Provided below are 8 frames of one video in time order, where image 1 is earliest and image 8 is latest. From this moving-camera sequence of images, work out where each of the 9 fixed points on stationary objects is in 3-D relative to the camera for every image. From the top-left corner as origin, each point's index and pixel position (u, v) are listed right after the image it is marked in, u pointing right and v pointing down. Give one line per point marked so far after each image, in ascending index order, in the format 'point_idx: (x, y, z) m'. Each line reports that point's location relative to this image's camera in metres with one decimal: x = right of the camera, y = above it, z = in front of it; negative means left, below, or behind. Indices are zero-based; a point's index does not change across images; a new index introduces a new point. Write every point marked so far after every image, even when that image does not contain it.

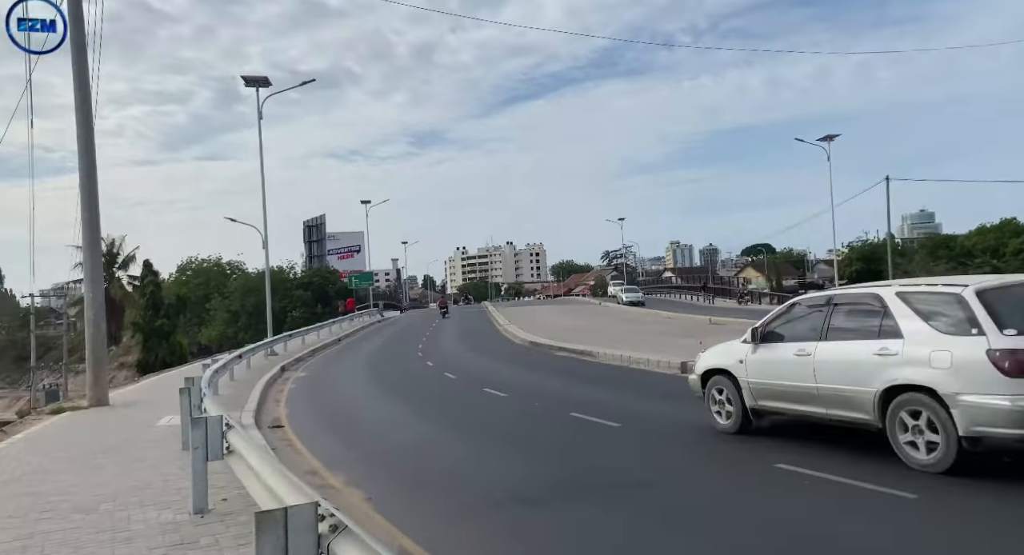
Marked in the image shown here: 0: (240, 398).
0: (-4.8, -2.2, +13.5) m
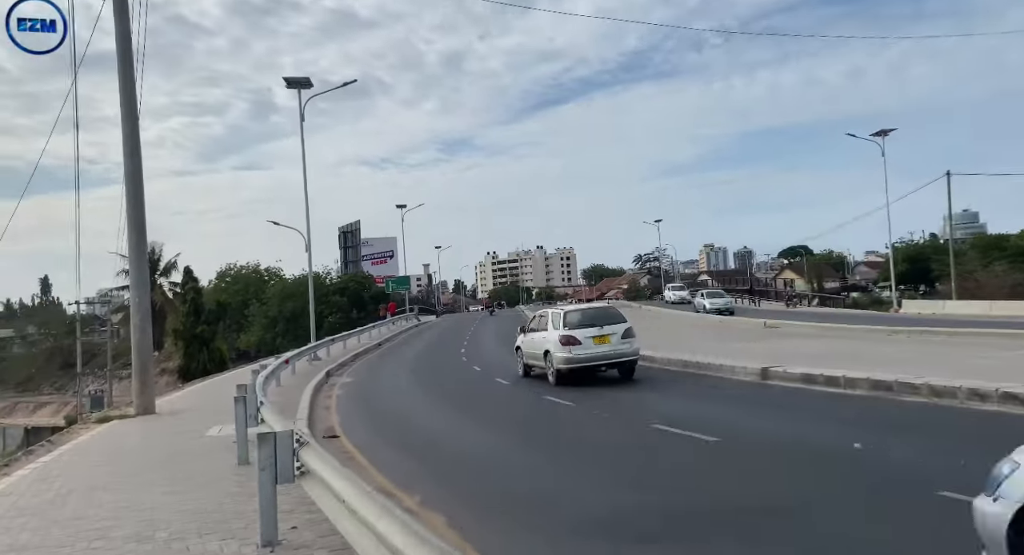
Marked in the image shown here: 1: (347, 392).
0: (-3.7, -2.3, +13.0) m
1: (-3.6, -2.7, +17.2) m
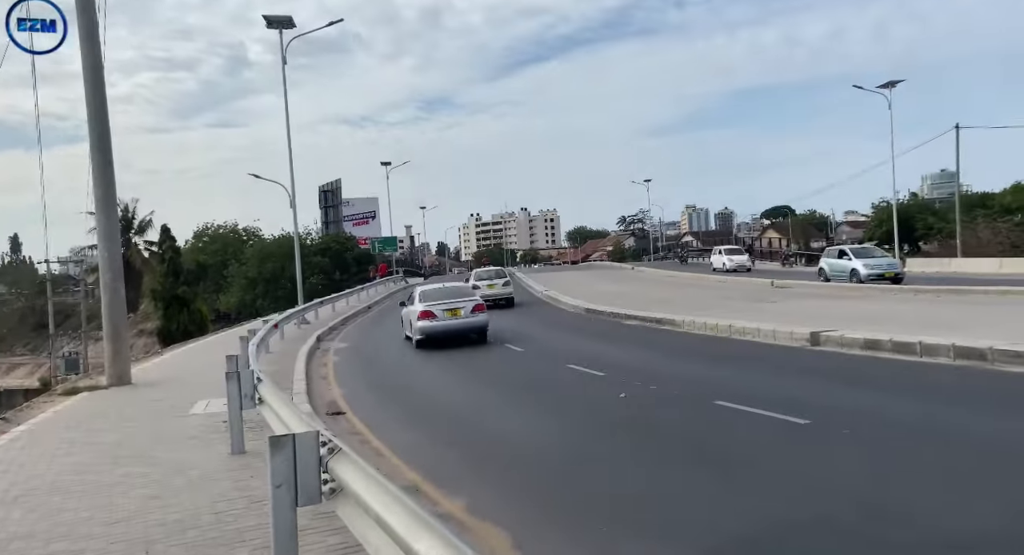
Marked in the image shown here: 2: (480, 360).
0: (-3.4, -1.6, +11.6) m
1: (-3.5, -1.8, +15.9) m
2: (-0.6, -1.8, +16.9) m
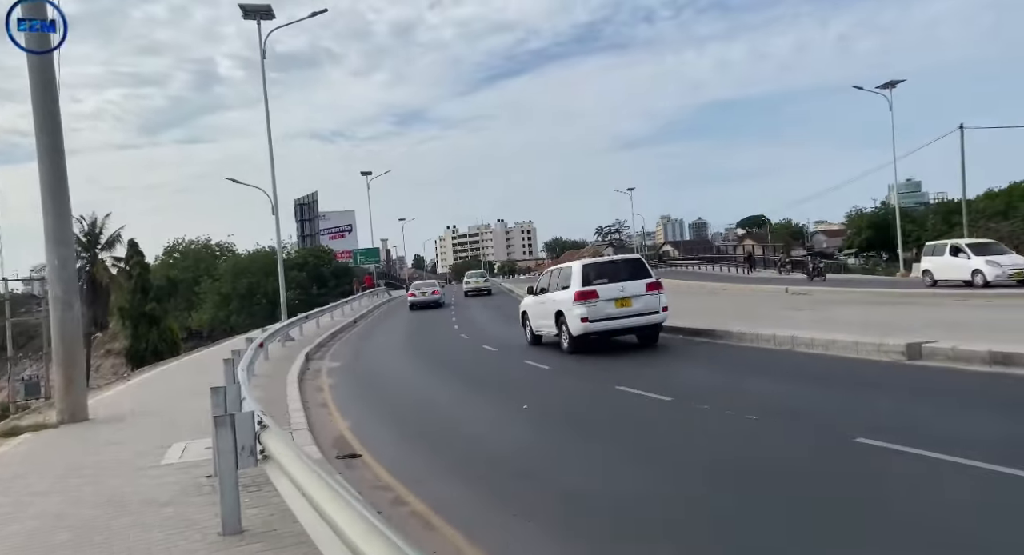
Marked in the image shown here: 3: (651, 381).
0: (-2.9, -1.7, +9.6) m
1: (-3.1, -2.0, +13.9) m
2: (-0.3, -2.0, +15.1) m
3: (+2.5, -1.7, +13.6) m
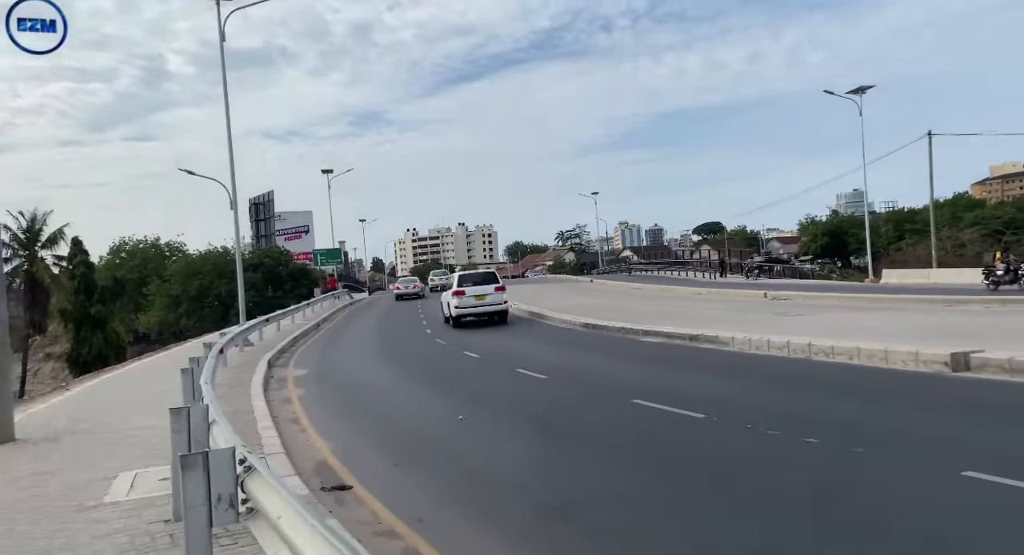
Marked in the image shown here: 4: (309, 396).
0: (-2.9, -1.7, +8.3) m
1: (-3.3, -2.0, +12.6) m
2: (-0.6, -2.0, +13.9) m
3: (+2.3, -1.8, +12.6) m
4: (-3.4, -1.9, +12.3) m
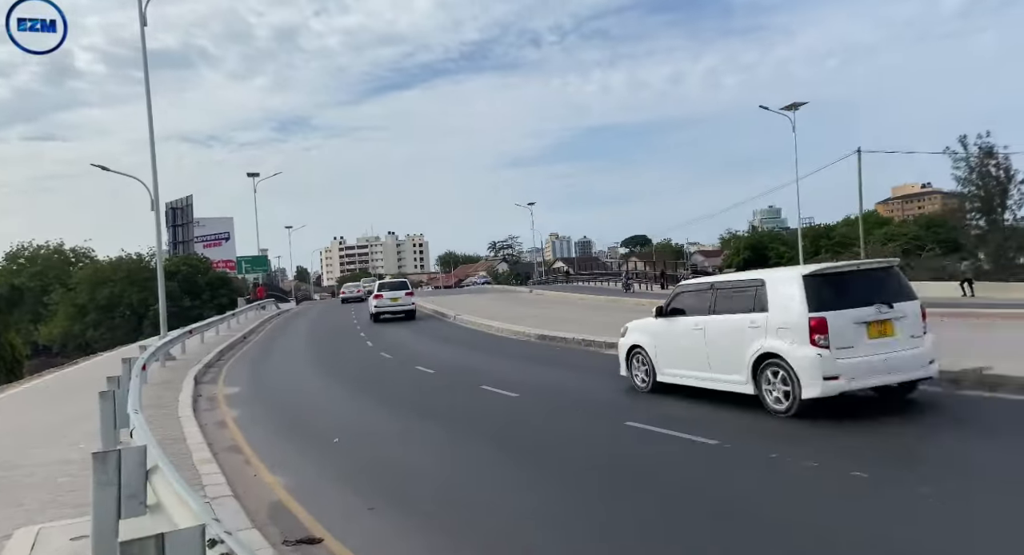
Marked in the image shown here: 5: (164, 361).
0: (-3.1, -1.7, +7.0) m
1: (-3.9, -2.1, +11.2) m
2: (-1.3, -2.1, +12.8) m
3: (+1.7, -1.9, +11.8) m
4: (-3.9, -2.0, +11.0) m
5: (-7.9, -1.9, +17.0) m
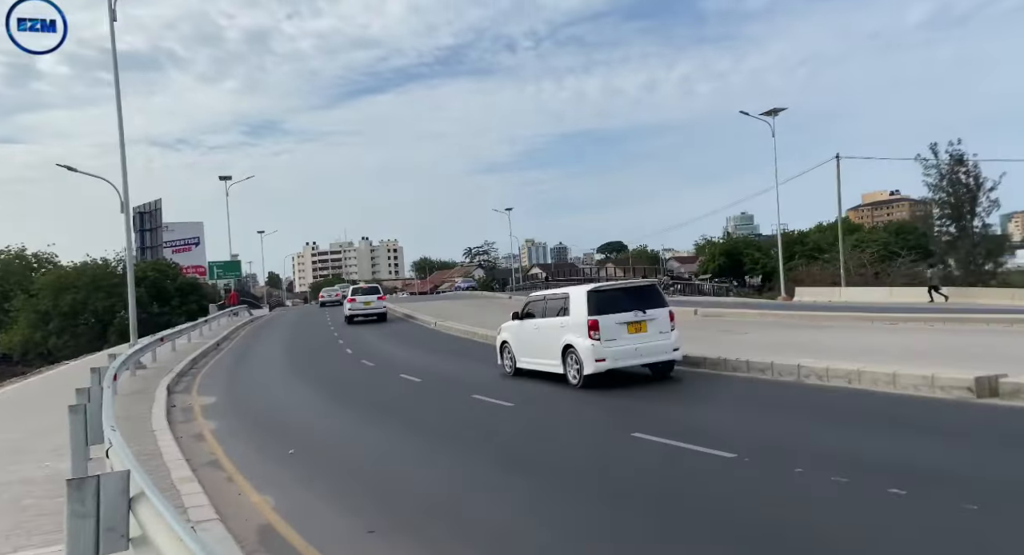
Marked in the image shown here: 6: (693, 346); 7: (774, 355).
0: (-3.0, -1.7, +6.5) m
1: (-4.0, -2.1, +10.6) m
2: (-1.5, -2.2, +12.3) m
3: (+1.6, -2.0, +11.4) m
4: (-4.0, -2.1, +10.4) m
5: (-8.2, -2.0, +16.3) m
6: (+4.3, -1.7, +17.8) m
7: (+4.8, -1.5, +14.1) m
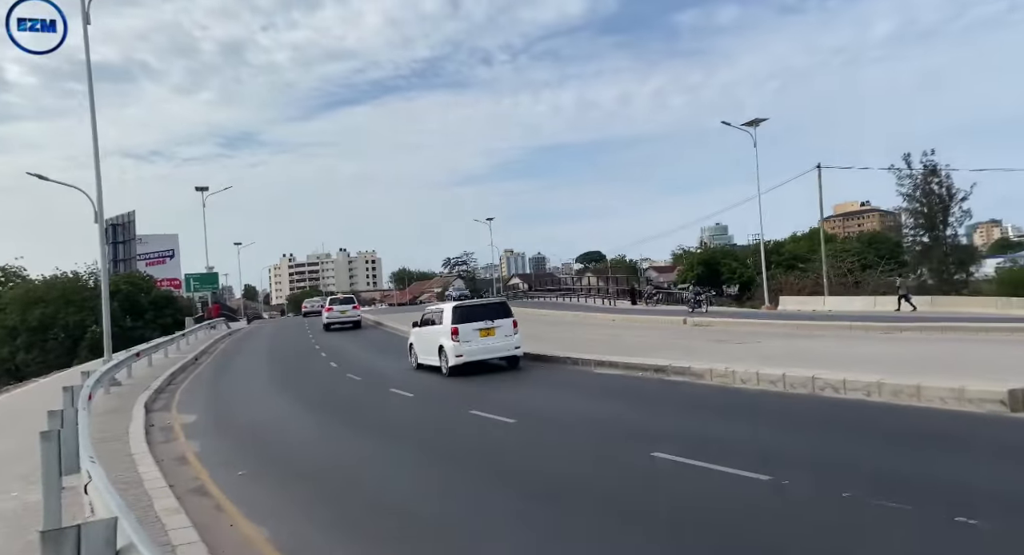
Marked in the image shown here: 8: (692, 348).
0: (-2.9, -1.8, +5.9) m
1: (-4.0, -2.3, +10.0) m
2: (-1.5, -2.4, +11.8) m
3: (+1.6, -2.1, +11.0) m
4: (-4.0, -2.3, +9.8) m
5: (-8.4, -2.3, +15.5) m
6: (+4.1, -1.9, +17.5) m
7: (+4.7, -1.6, +13.7) m
8: (+4.8, -1.9, +19.9) m
